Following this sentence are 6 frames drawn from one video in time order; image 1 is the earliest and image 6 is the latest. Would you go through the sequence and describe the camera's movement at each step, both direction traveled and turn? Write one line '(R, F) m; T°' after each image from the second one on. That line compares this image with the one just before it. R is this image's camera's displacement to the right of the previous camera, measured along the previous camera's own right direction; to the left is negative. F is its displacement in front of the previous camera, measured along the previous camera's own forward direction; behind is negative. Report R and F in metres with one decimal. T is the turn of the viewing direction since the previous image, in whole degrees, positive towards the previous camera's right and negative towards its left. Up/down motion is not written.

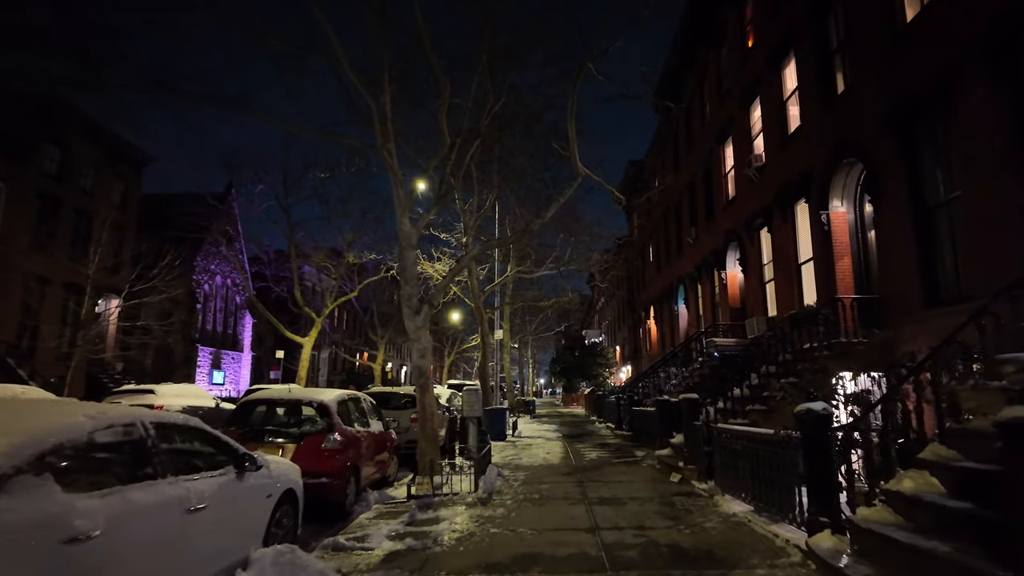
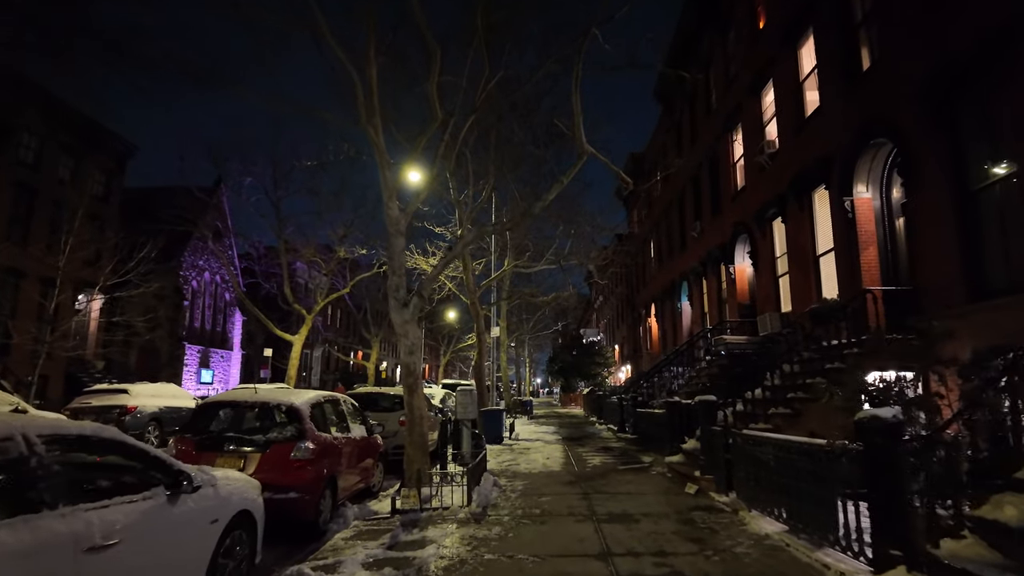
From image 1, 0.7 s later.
(0.0, +1.0) m; 0°
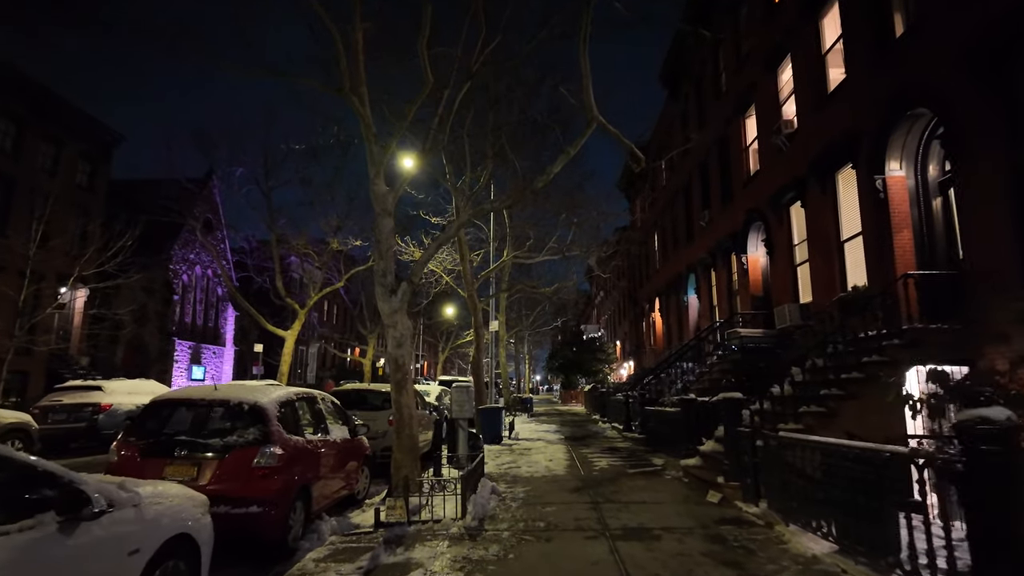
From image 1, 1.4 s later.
(0.0, +1.0) m; 0°
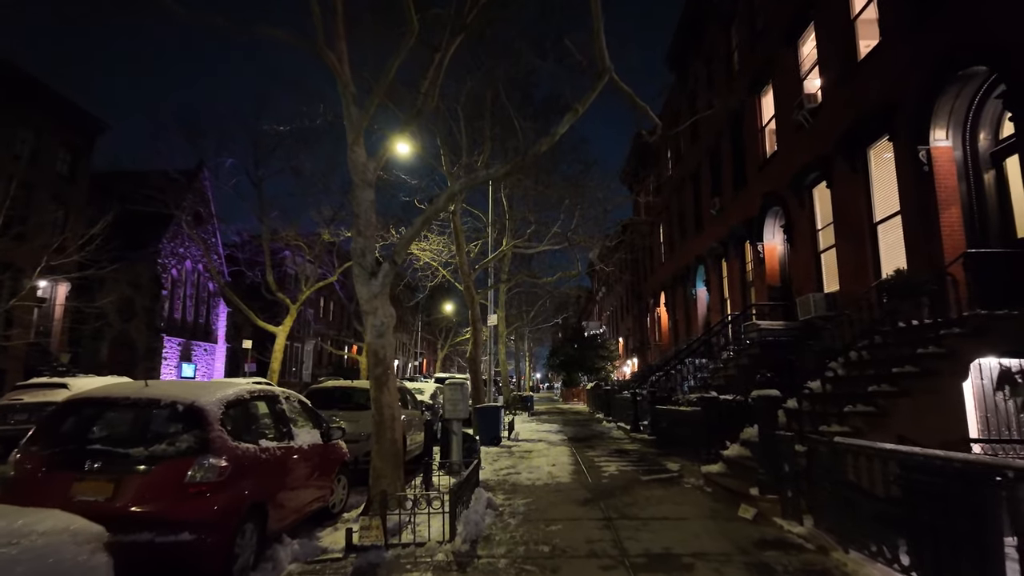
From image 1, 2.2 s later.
(0.0, +1.1) m; 0°
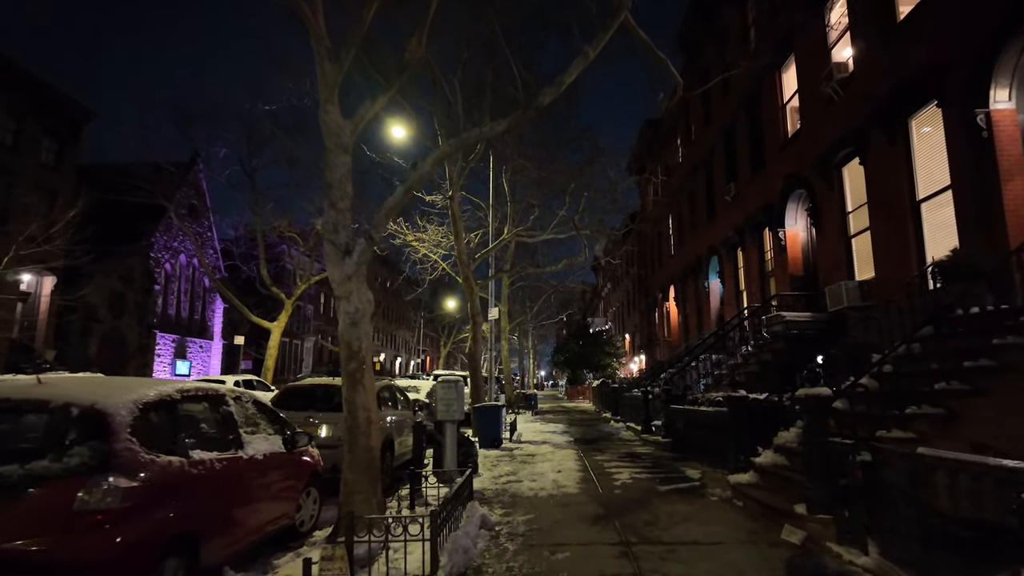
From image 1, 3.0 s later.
(+0.1, +1.1) m; 0°
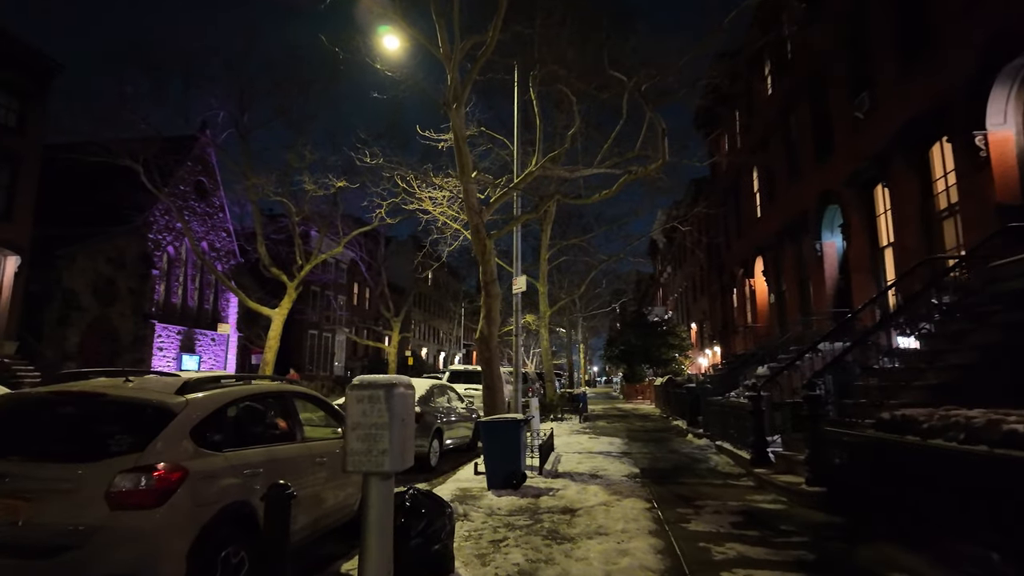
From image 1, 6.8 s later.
(+0.4, +5.1) m; -5°
